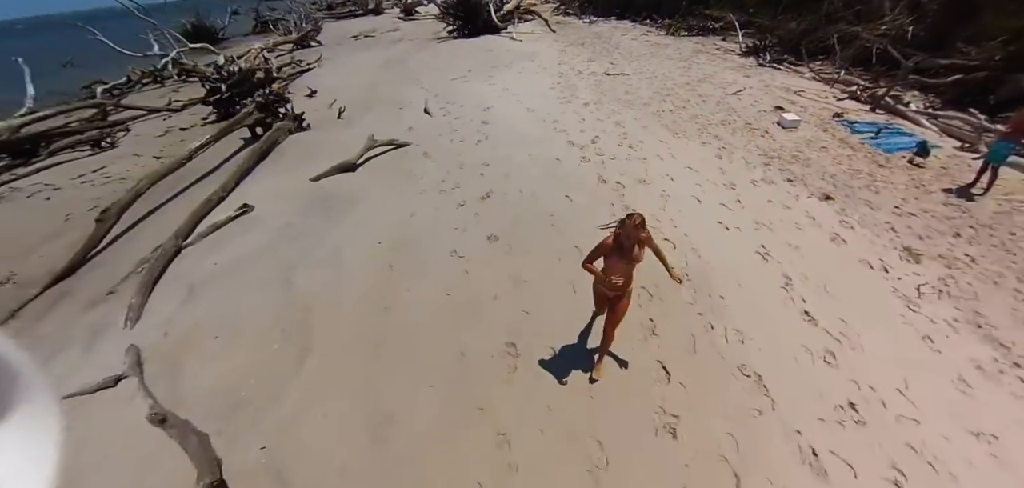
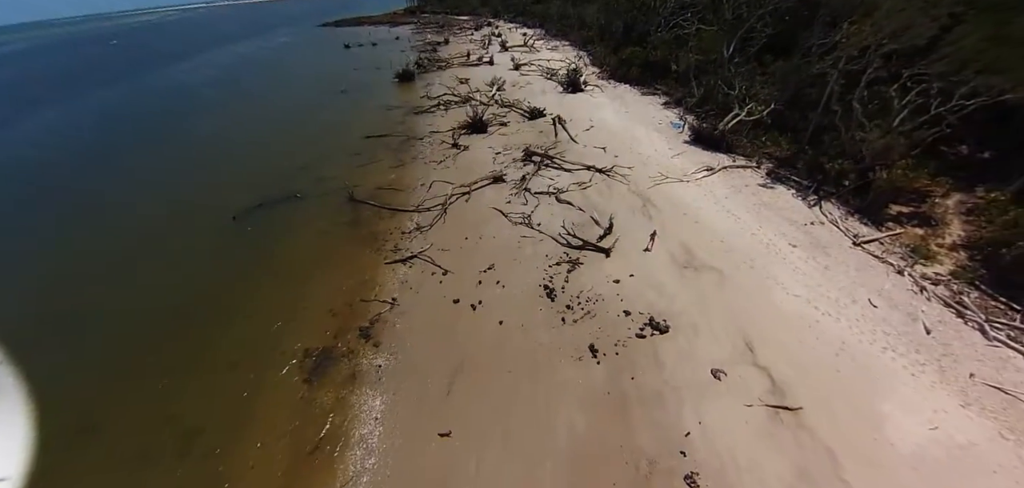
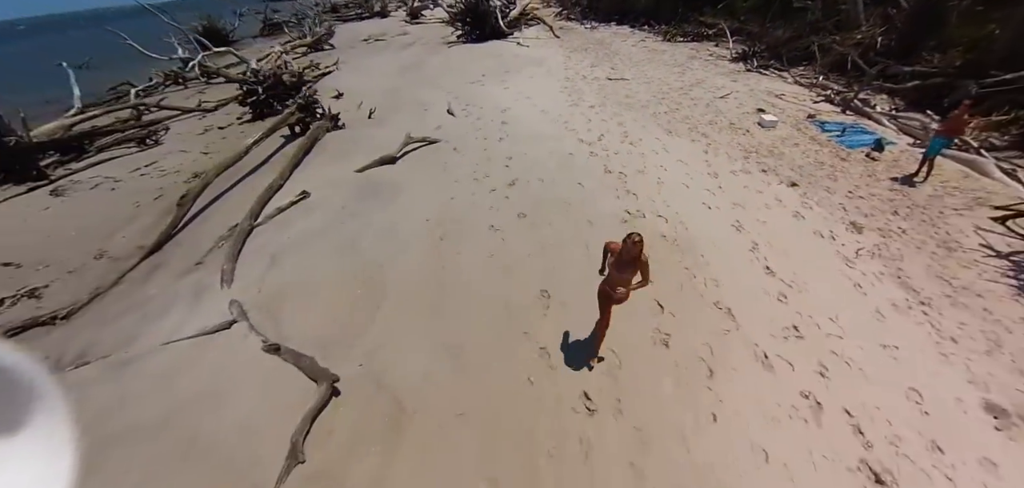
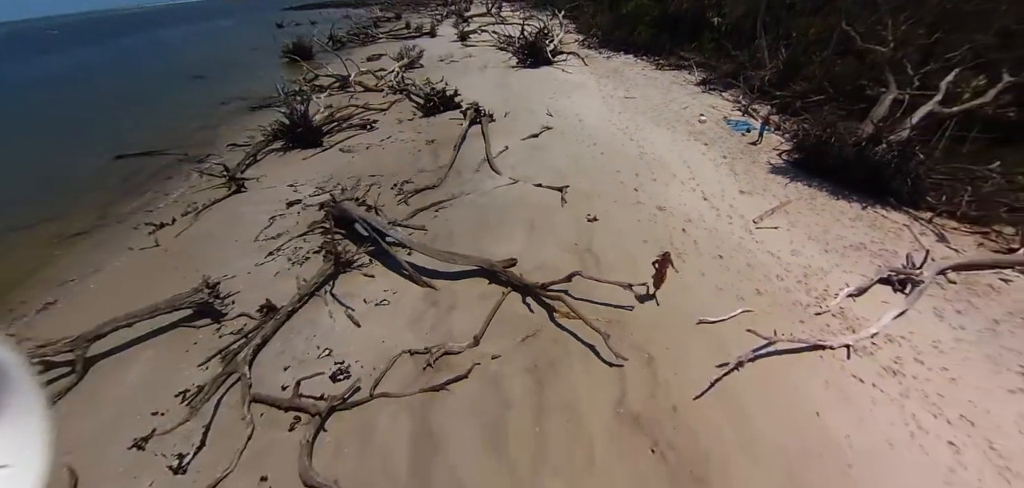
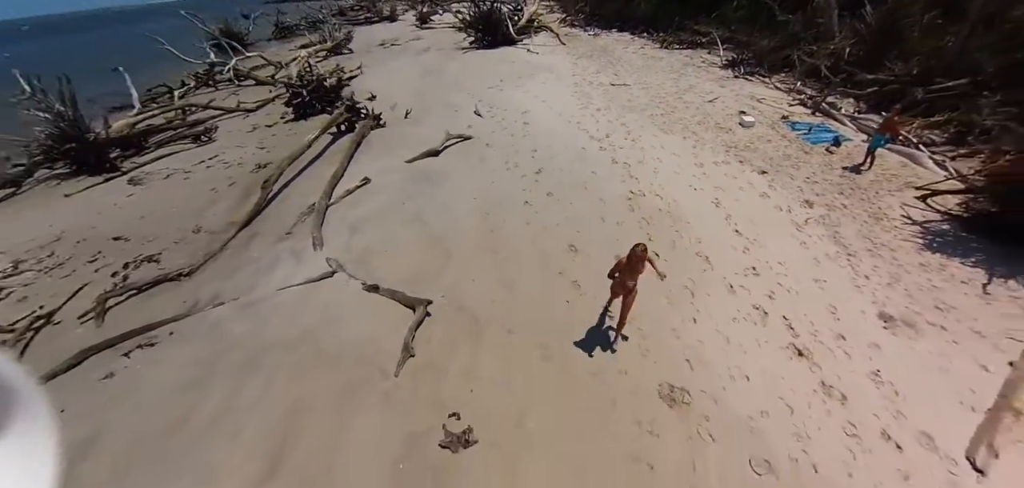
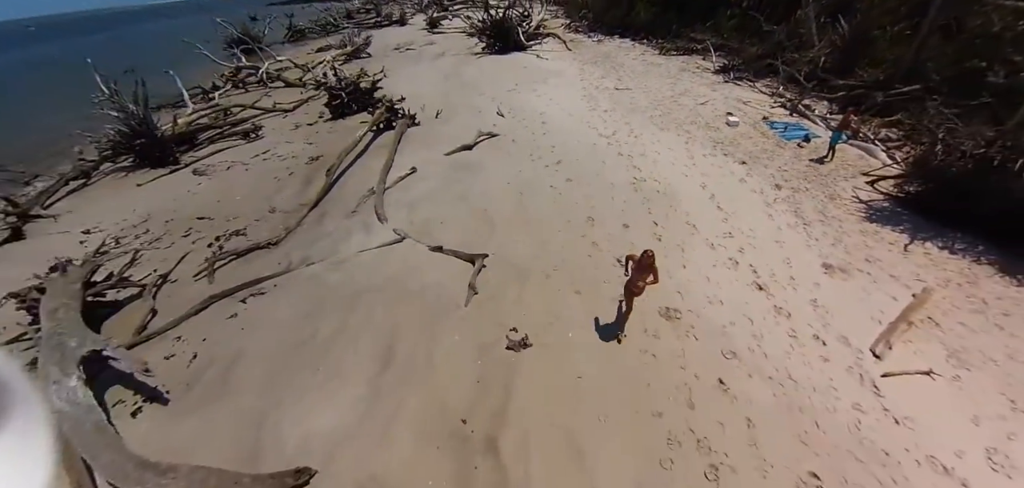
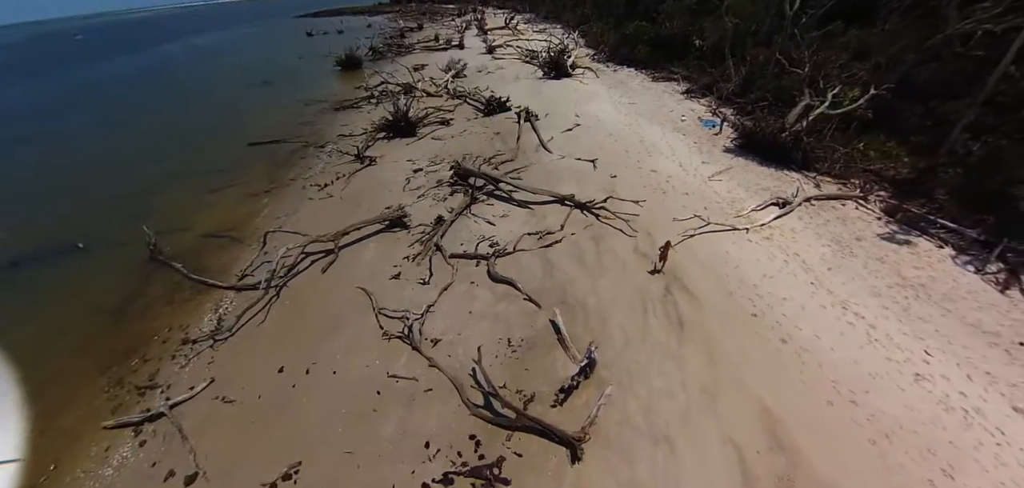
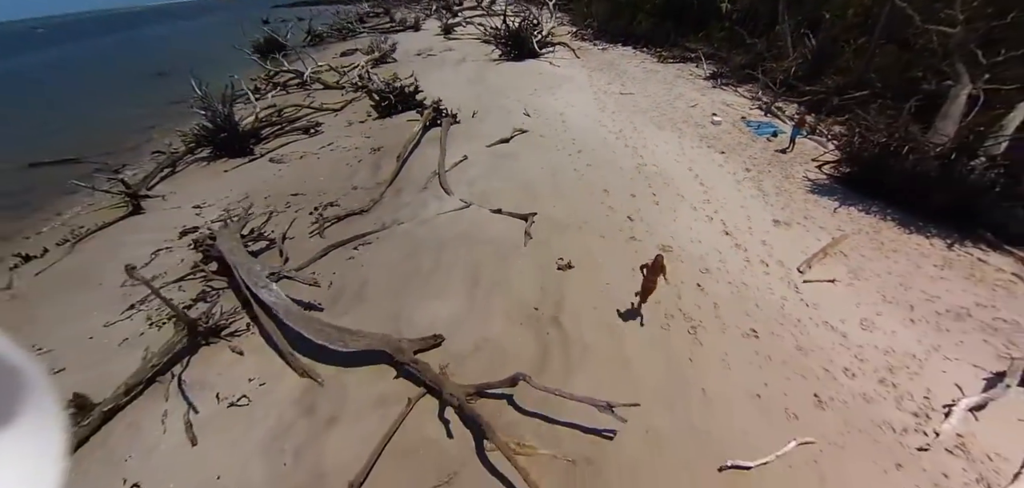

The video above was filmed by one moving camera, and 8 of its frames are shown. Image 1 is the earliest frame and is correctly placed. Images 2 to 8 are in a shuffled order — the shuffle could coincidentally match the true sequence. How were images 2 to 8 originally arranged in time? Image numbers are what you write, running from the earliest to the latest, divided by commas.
3, 5, 6, 8, 4, 7, 2
